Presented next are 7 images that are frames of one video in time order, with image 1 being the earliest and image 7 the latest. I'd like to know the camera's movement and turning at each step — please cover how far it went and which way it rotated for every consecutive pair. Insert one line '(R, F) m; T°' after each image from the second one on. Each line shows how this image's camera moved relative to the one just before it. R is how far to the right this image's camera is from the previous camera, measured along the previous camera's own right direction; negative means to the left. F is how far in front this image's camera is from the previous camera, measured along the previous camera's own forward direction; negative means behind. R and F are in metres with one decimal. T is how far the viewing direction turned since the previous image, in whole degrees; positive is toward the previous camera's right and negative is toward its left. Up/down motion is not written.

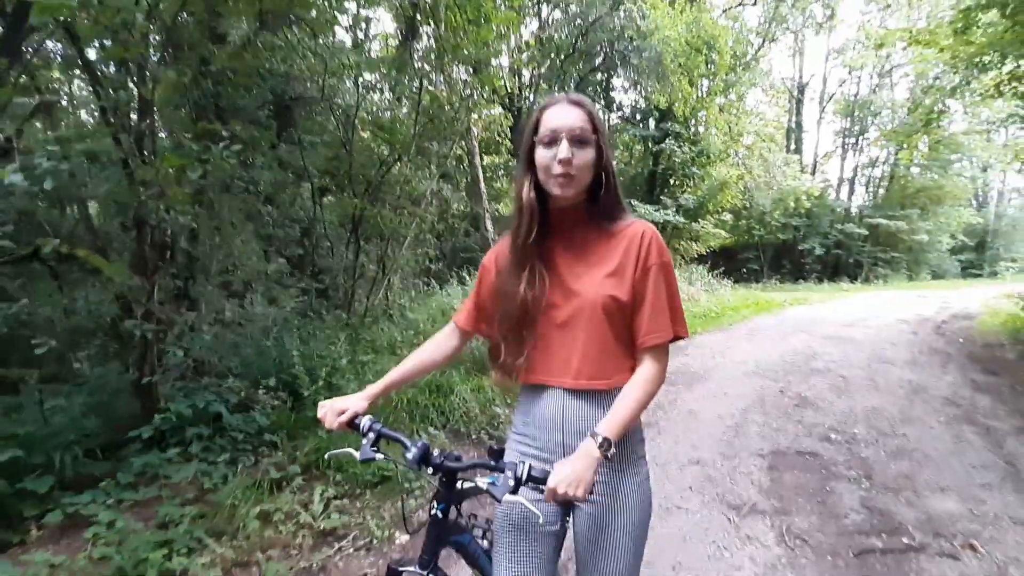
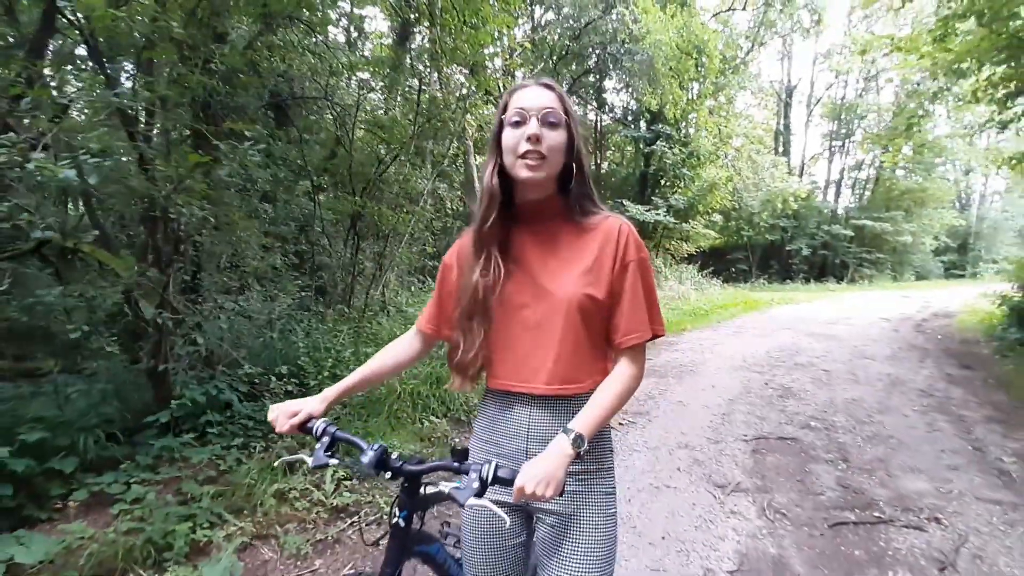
(-0.1, -0.3) m; +1°
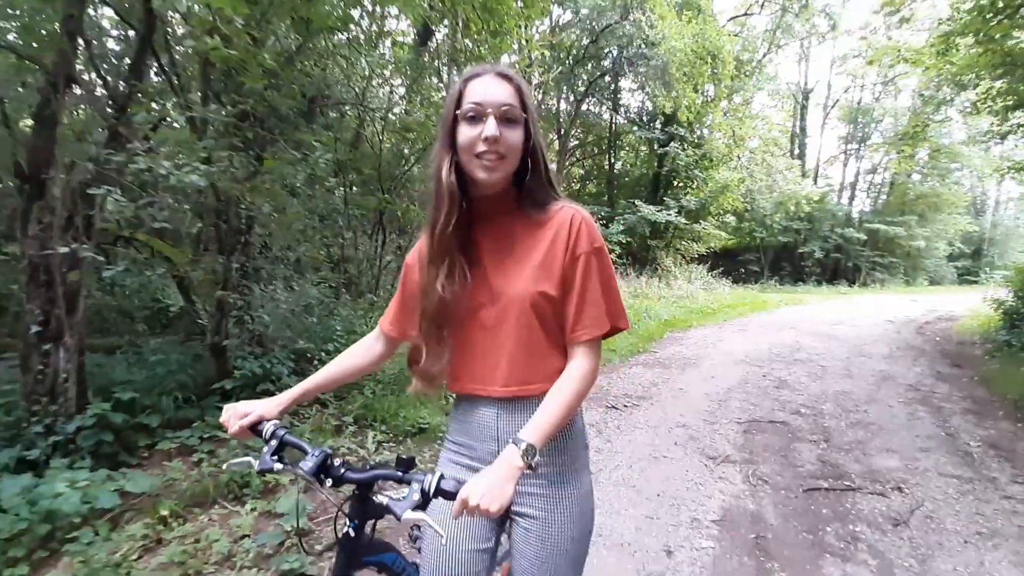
(-0.1, -0.6) m; -1°
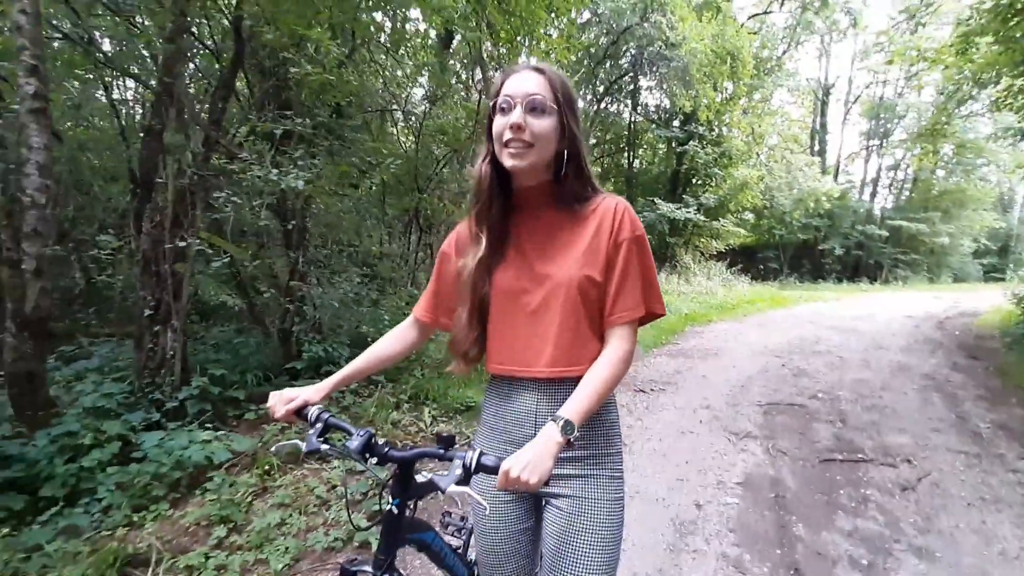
(-0.3, -0.5) m; -2°
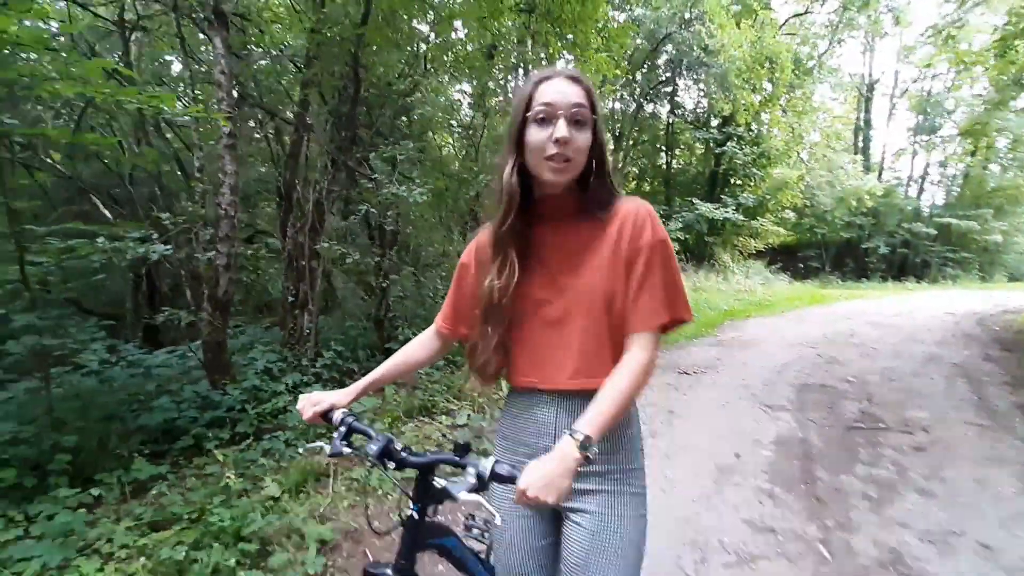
(-0.4, -1.0) m; -4°
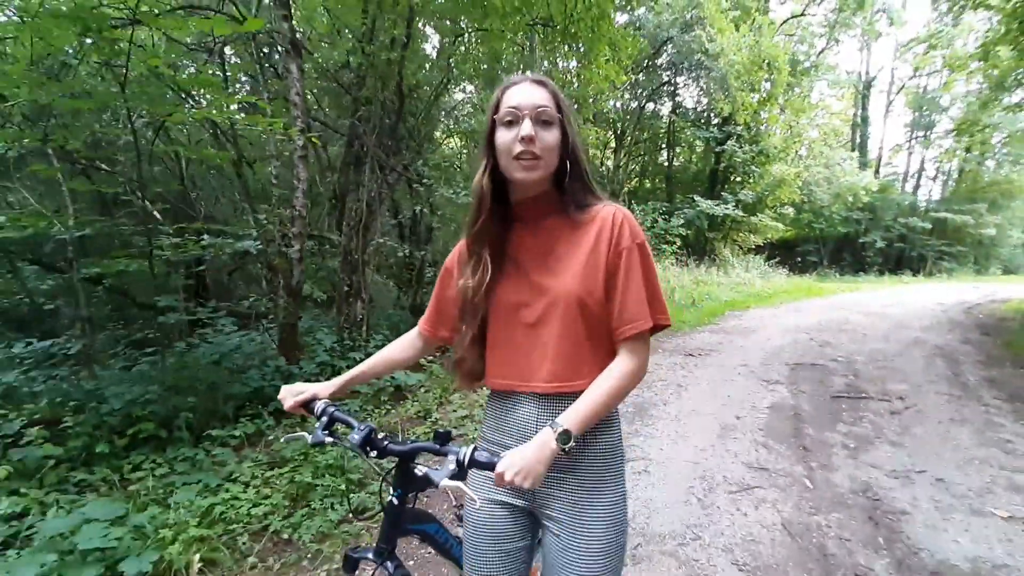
(-0.4, -0.8) m; 0°
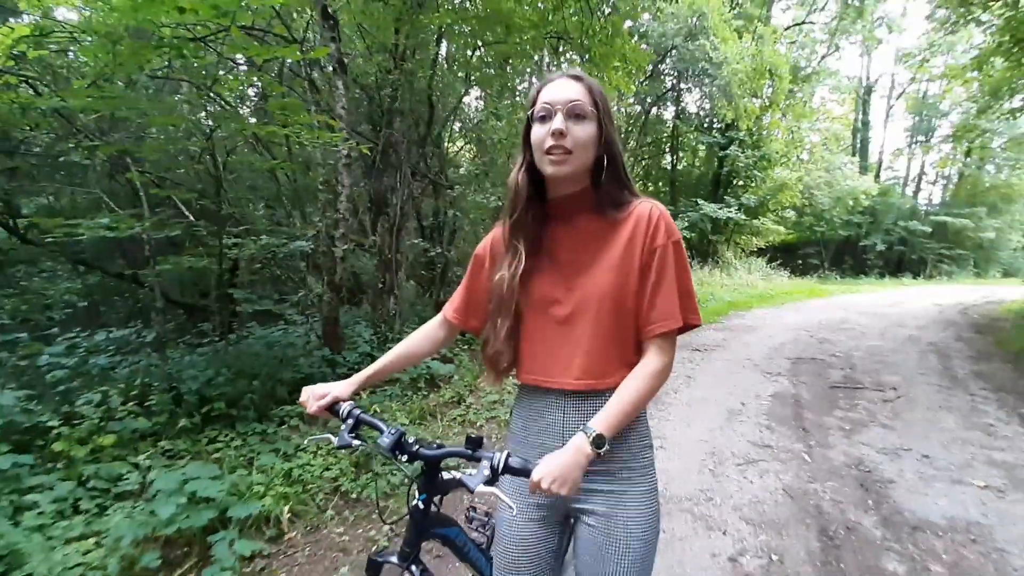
(-0.3, -0.5) m; 0°
